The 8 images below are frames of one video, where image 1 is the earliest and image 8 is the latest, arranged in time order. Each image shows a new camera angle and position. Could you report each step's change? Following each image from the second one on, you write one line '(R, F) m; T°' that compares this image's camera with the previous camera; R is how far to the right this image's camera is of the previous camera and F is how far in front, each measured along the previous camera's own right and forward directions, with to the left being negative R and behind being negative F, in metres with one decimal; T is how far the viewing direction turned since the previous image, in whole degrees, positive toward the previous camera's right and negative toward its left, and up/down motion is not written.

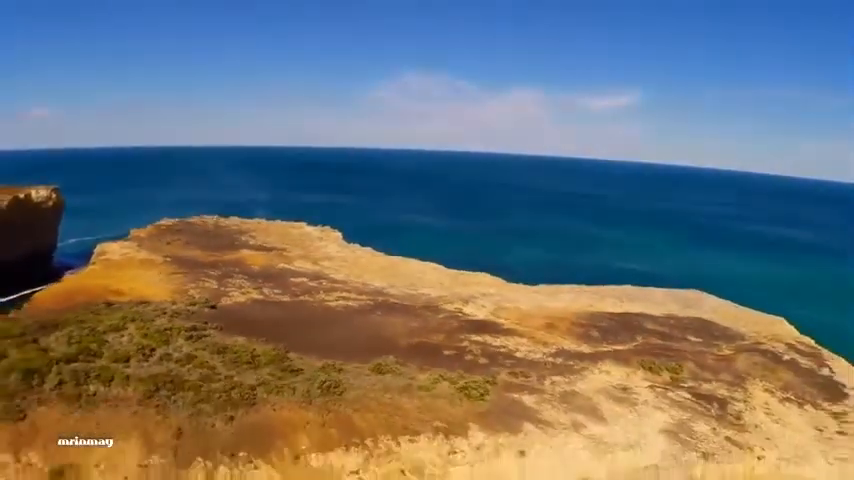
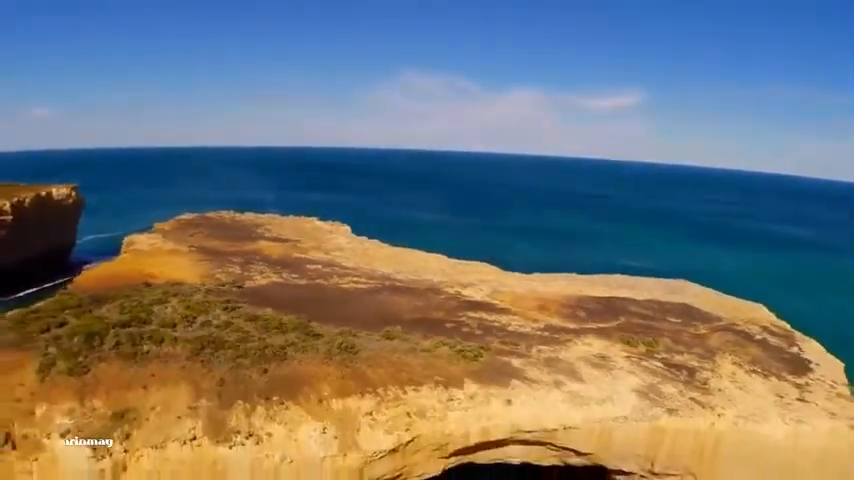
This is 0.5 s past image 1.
(+0.1, -2.0) m; 0°
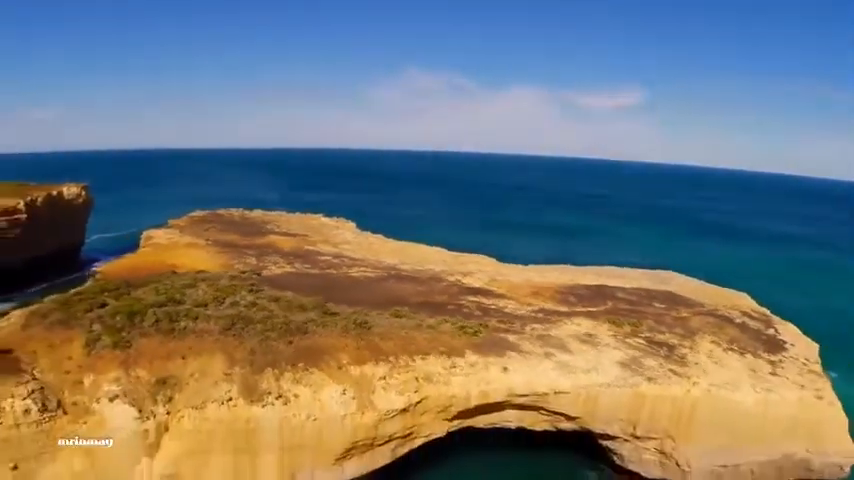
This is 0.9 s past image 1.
(-0.2, -1.6) m; 0°
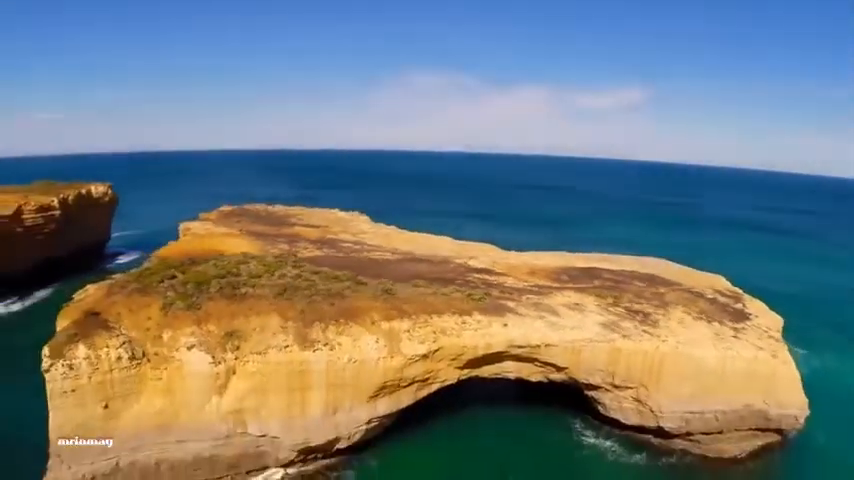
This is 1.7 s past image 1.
(-0.4, -3.3) m; 0°
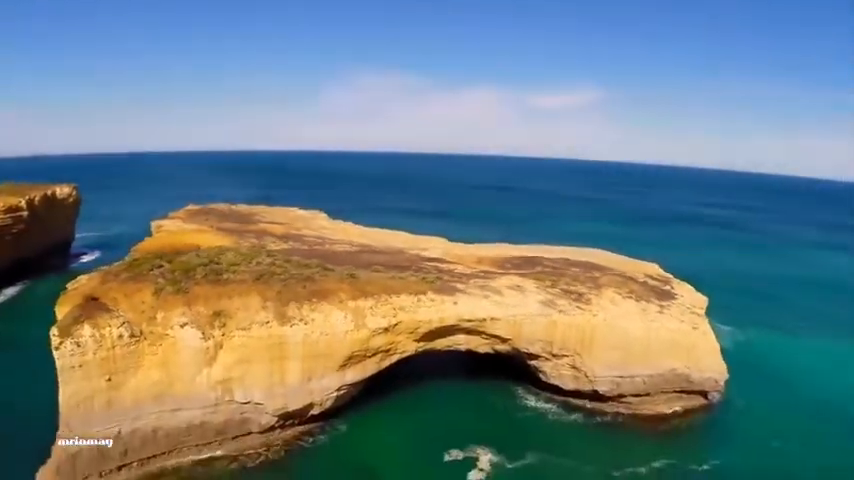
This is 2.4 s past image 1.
(0.0, -2.7) m; +4°
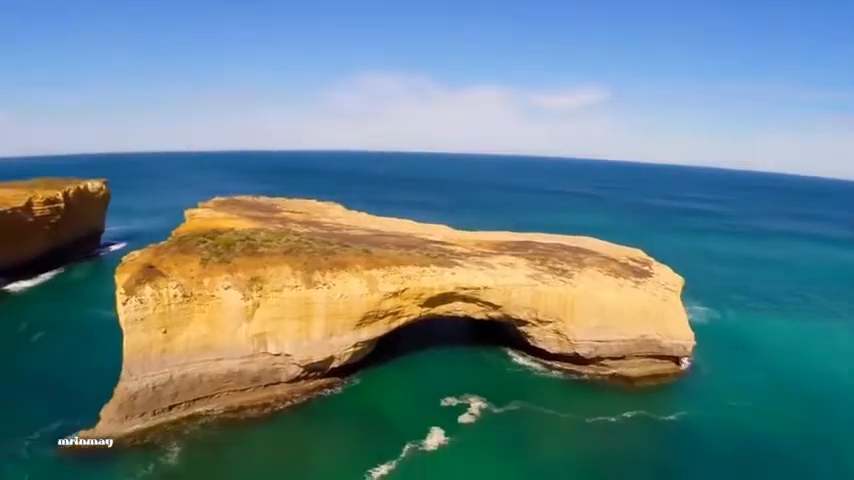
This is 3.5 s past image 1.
(+0.2, -3.6) m; -1°
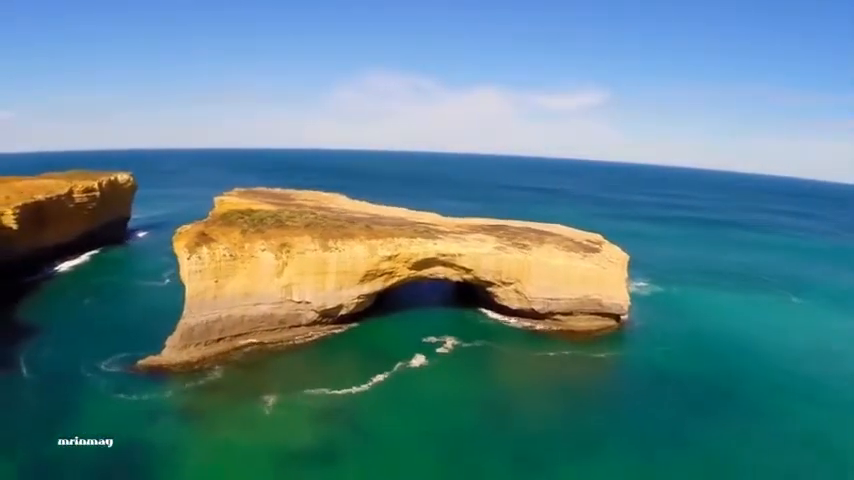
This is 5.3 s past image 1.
(+0.5, -7.1) m; 0°
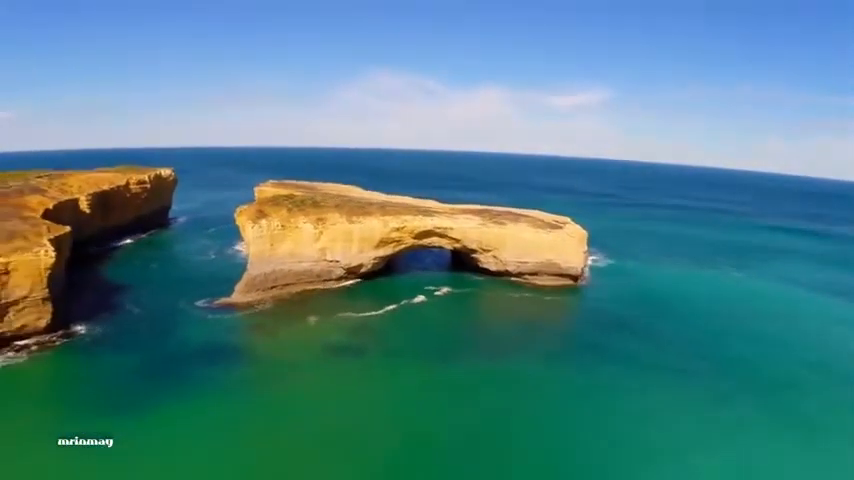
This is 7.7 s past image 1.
(+0.4, -10.2) m; 0°
